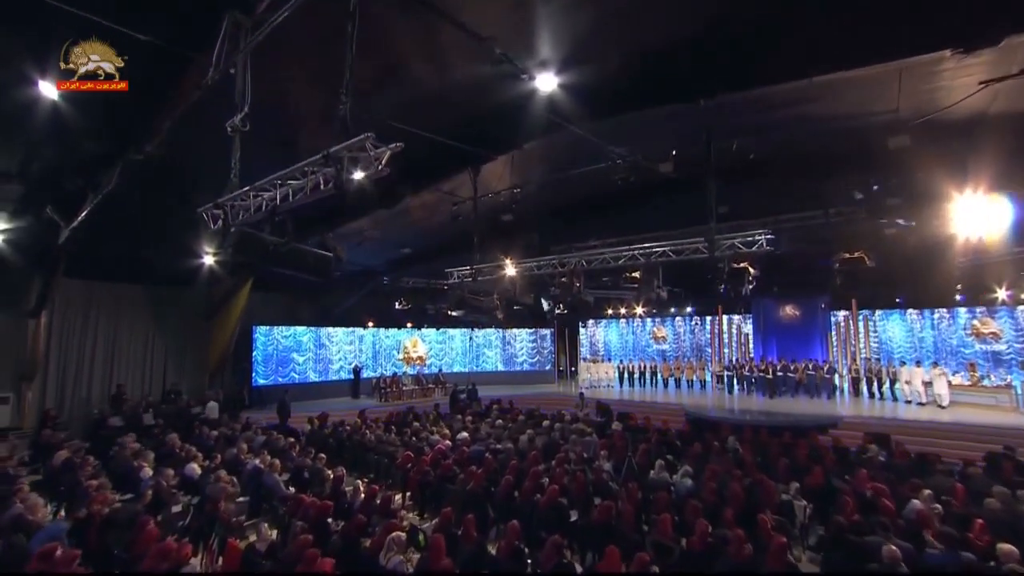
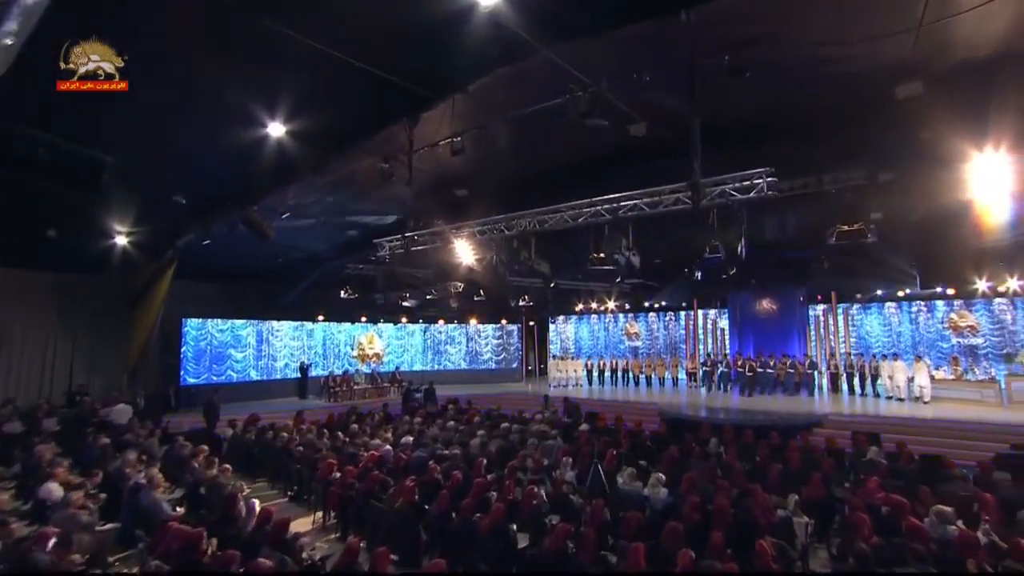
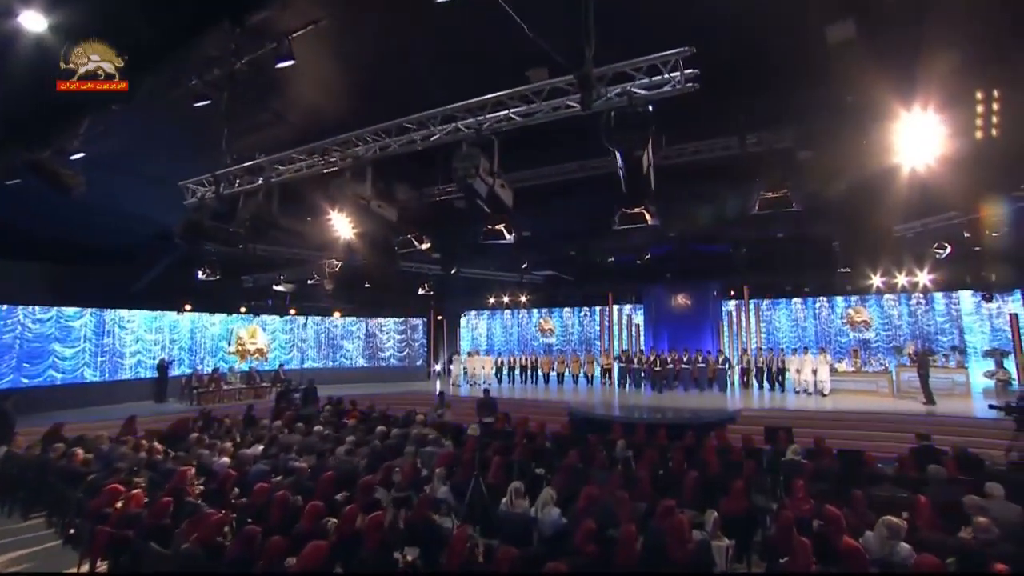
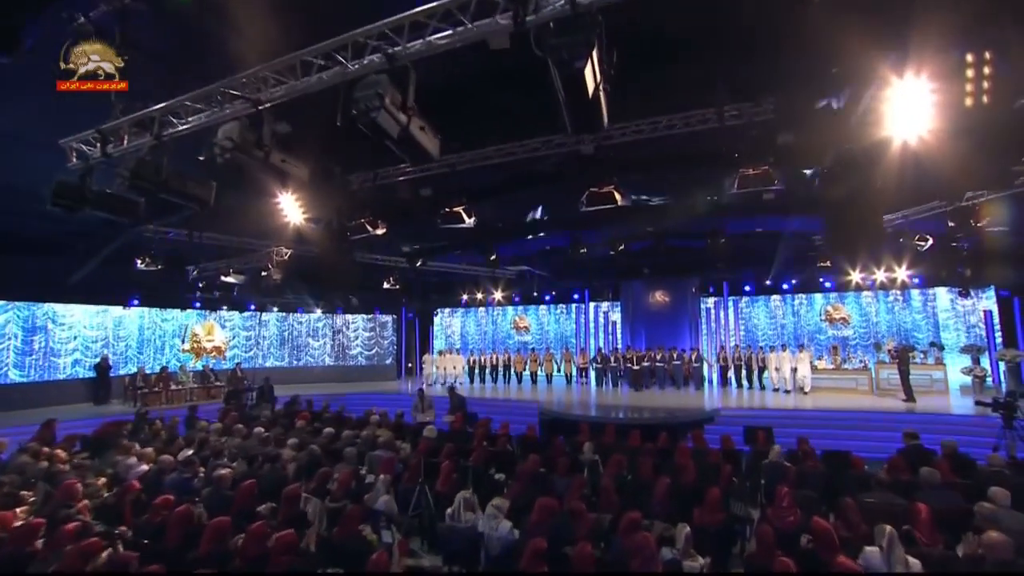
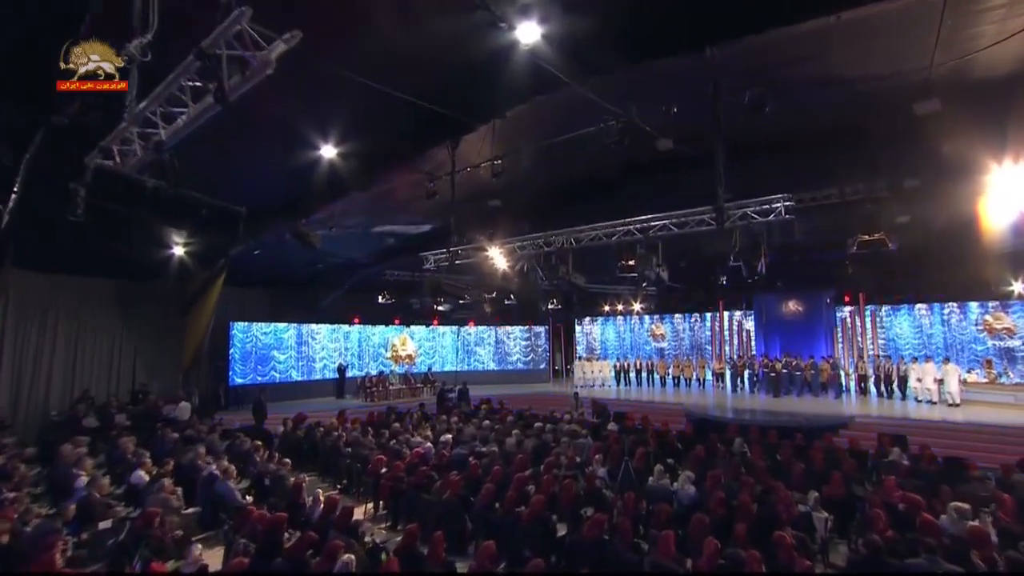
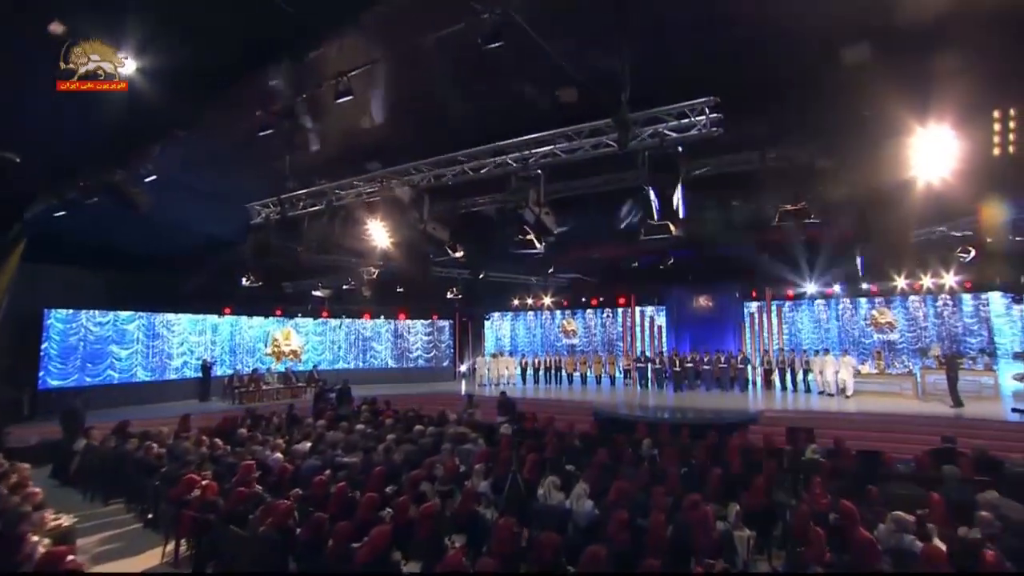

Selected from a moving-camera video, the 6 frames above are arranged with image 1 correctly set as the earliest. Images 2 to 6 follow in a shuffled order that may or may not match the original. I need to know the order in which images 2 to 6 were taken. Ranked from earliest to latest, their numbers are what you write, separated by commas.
5, 2, 6, 3, 4
